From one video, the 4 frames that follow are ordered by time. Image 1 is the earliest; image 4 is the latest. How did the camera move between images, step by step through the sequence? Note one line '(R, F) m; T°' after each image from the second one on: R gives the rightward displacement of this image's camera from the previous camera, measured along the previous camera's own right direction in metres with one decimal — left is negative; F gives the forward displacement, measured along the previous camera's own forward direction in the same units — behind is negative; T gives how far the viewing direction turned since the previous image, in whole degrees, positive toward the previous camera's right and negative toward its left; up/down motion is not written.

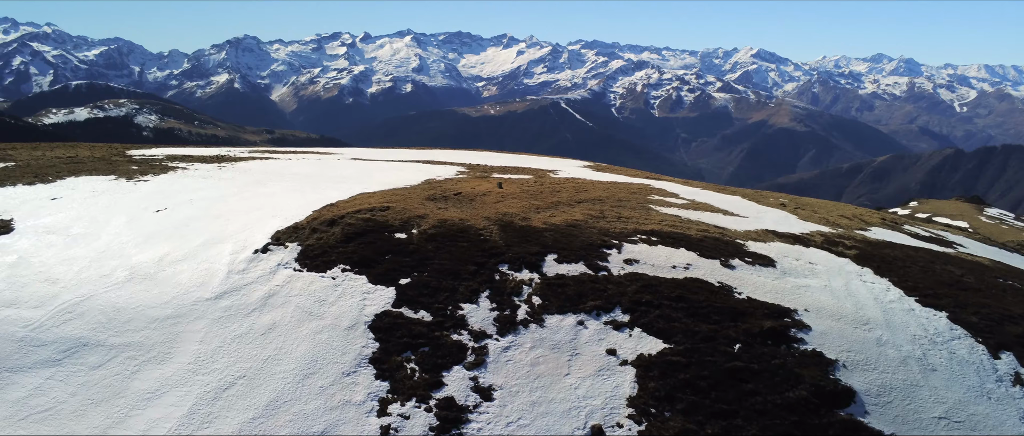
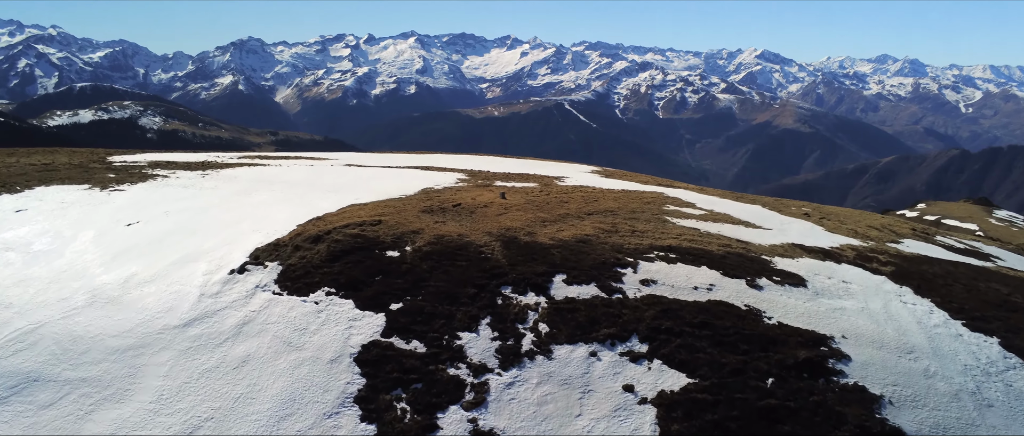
(0.0, +3.8) m; 0°
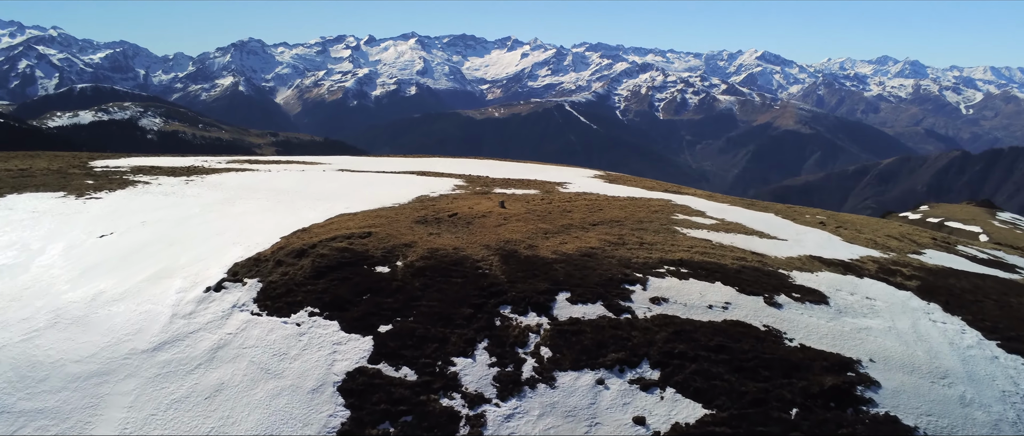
(0.0, +2.6) m; 0°
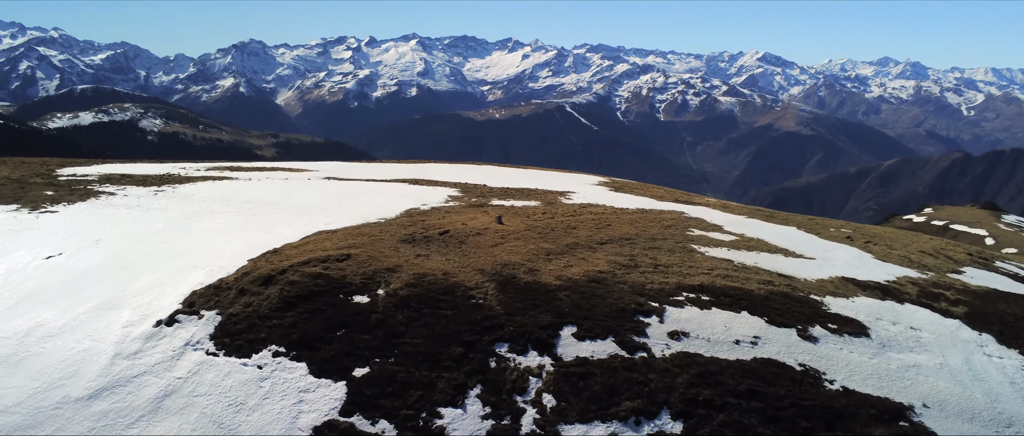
(+0.1, +4.2) m; 0°
